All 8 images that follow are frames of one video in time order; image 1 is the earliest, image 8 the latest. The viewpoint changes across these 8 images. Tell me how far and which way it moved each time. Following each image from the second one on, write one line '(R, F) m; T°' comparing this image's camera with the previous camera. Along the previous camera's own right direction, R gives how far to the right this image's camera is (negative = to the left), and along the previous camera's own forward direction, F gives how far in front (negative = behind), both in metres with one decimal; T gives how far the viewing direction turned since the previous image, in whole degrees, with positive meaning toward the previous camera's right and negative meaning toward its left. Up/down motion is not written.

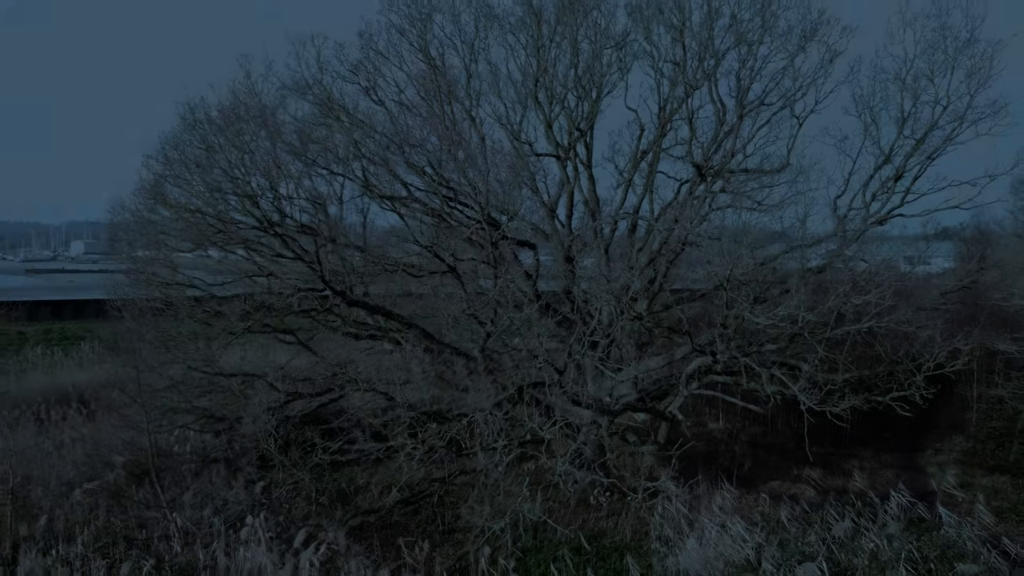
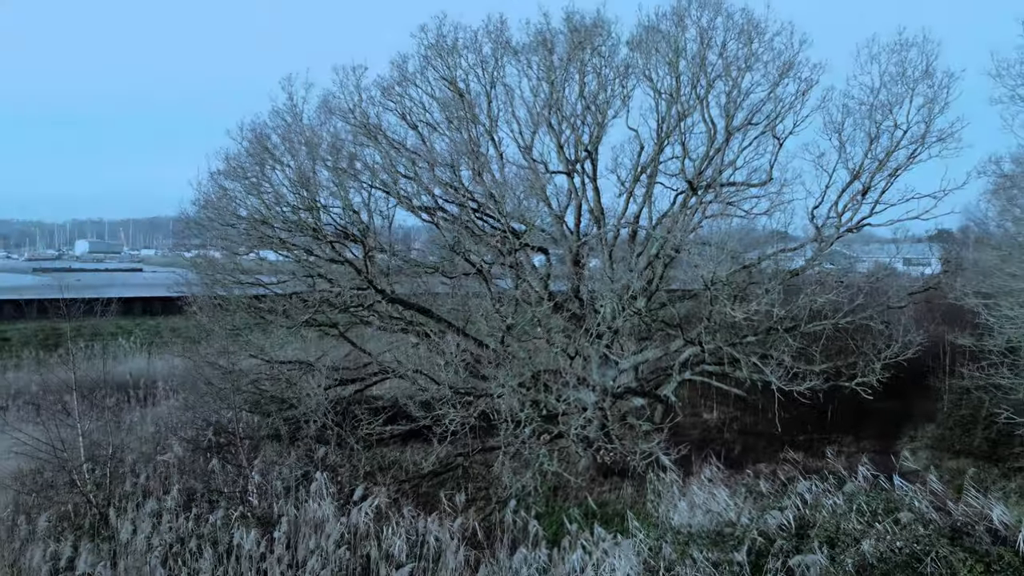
(-0.1, -1.1) m; 0°
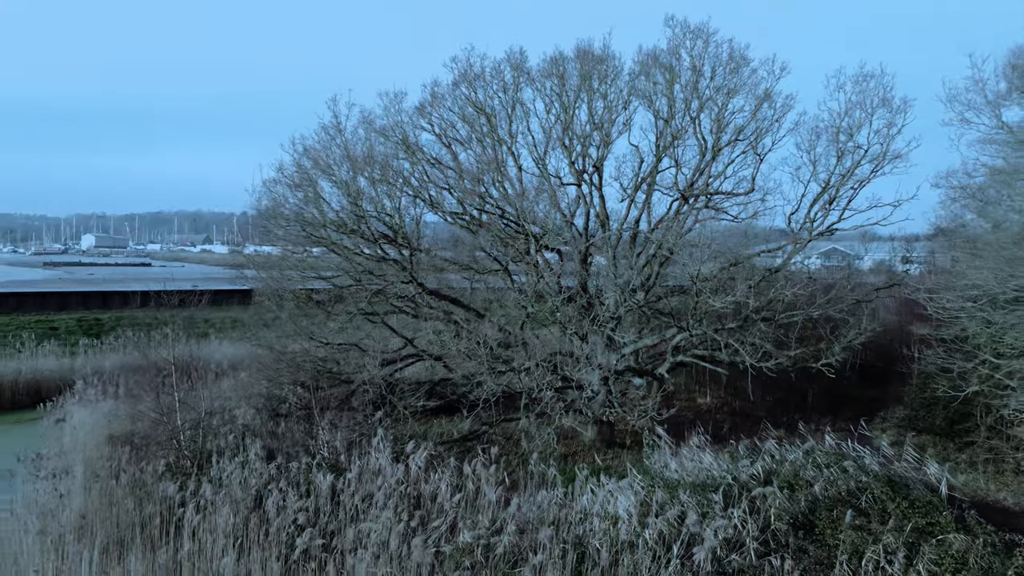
(-0.2, -1.5) m; 0°
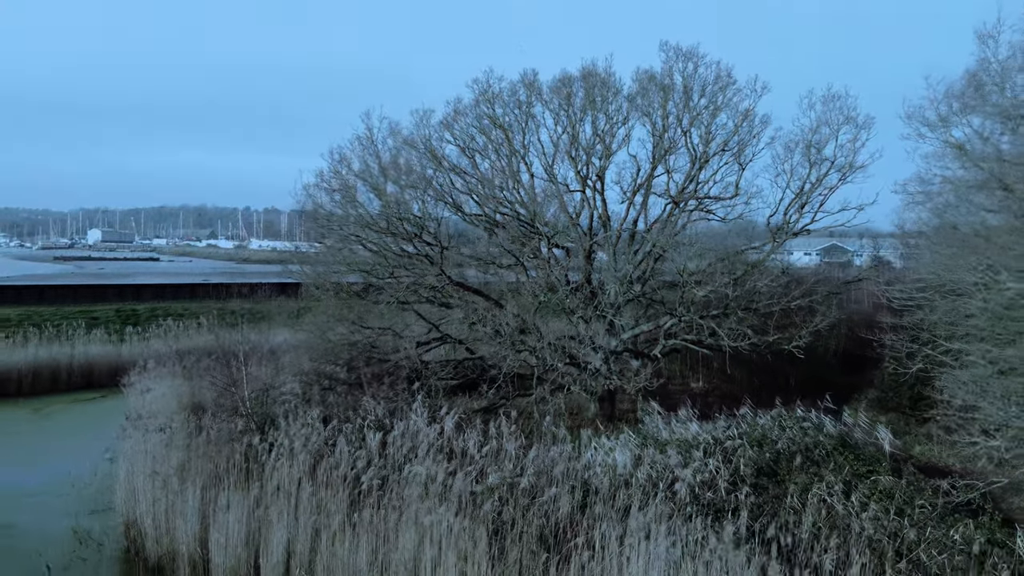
(-0.2, -1.6) m; 0°
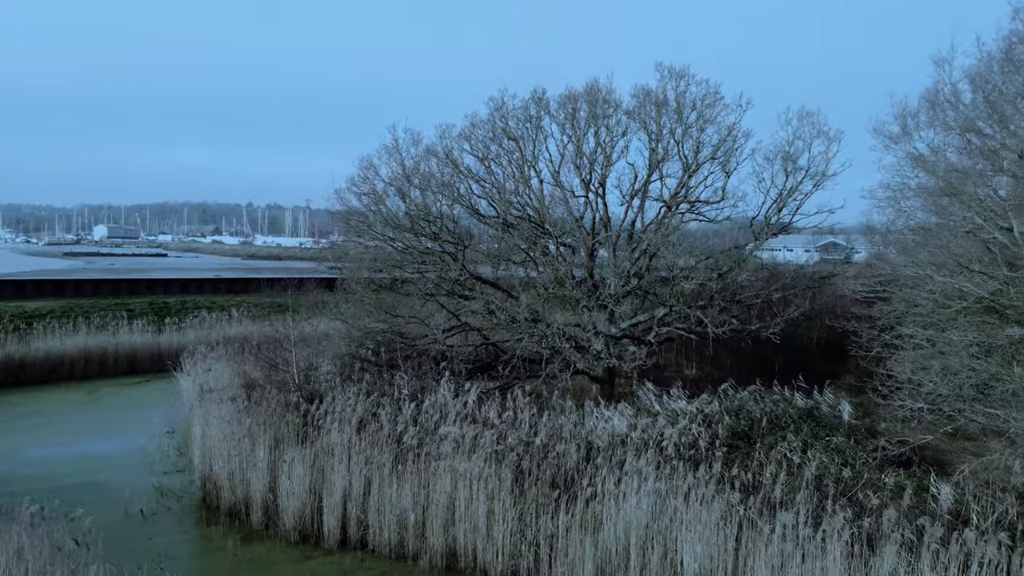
(-0.2, -1.6) m; 0°
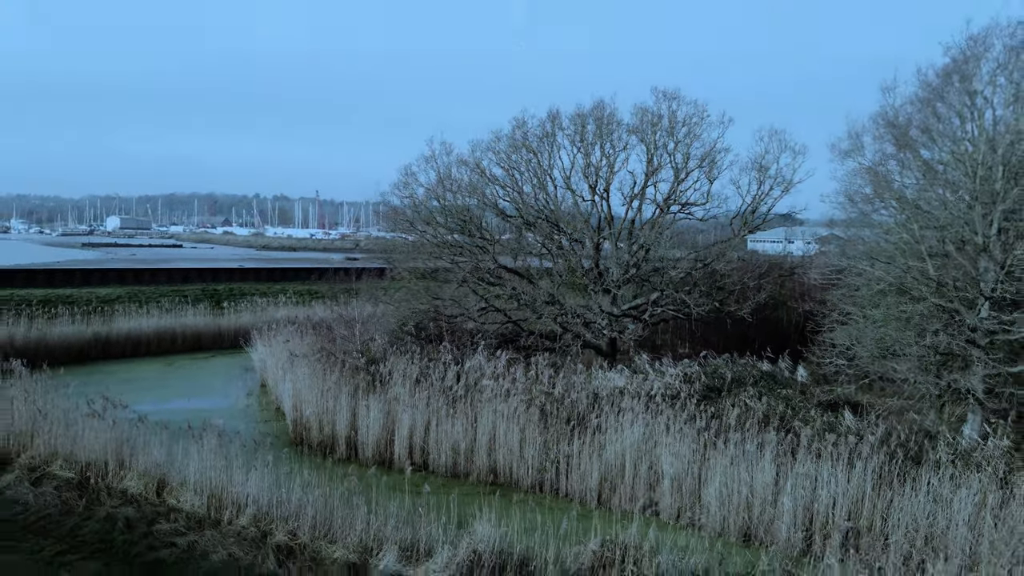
(-0.3, -2.8) m; 0°
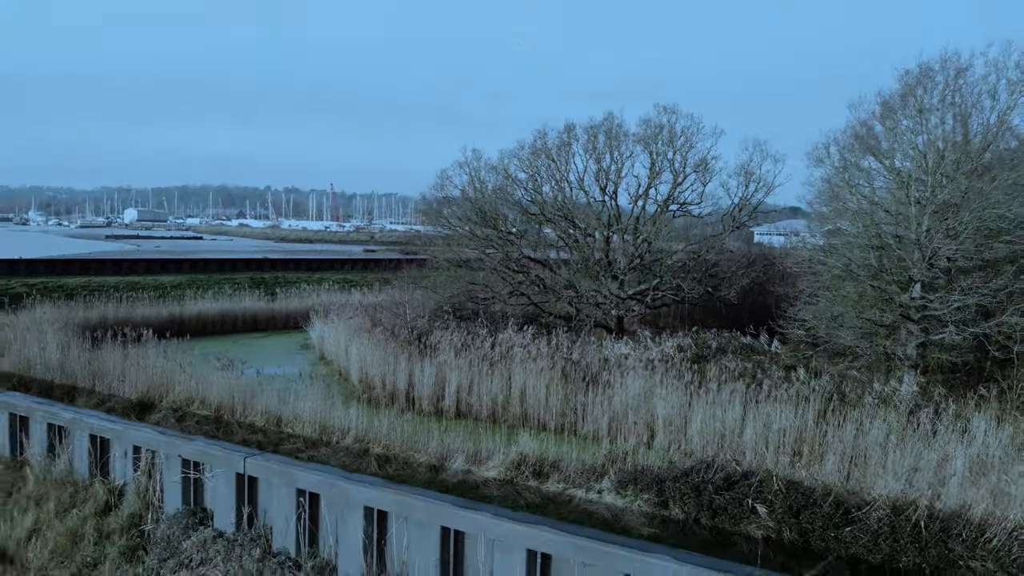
(-0.3, -2.9) m; -1°
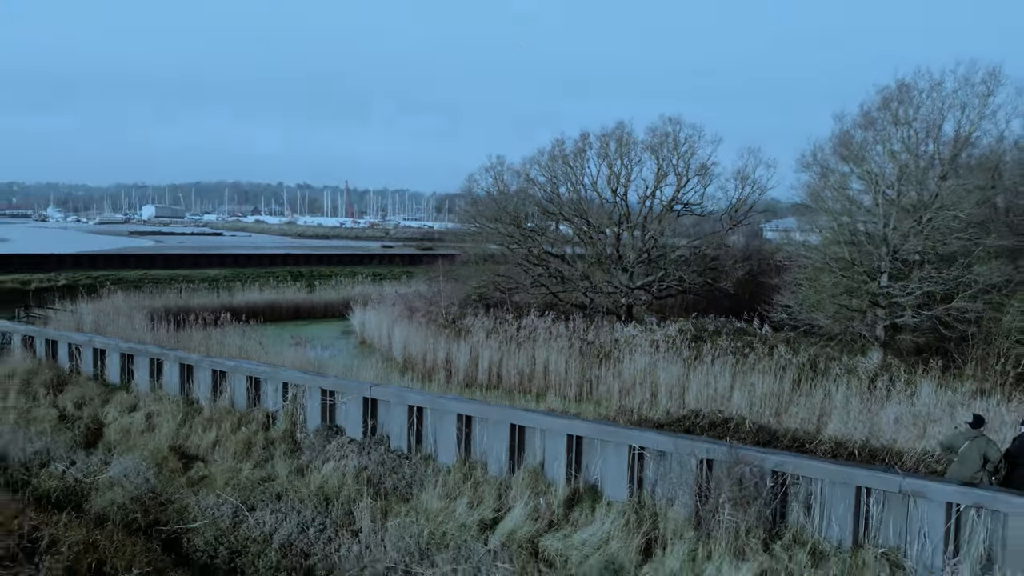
(-0.3, -2.4) m; -1°
